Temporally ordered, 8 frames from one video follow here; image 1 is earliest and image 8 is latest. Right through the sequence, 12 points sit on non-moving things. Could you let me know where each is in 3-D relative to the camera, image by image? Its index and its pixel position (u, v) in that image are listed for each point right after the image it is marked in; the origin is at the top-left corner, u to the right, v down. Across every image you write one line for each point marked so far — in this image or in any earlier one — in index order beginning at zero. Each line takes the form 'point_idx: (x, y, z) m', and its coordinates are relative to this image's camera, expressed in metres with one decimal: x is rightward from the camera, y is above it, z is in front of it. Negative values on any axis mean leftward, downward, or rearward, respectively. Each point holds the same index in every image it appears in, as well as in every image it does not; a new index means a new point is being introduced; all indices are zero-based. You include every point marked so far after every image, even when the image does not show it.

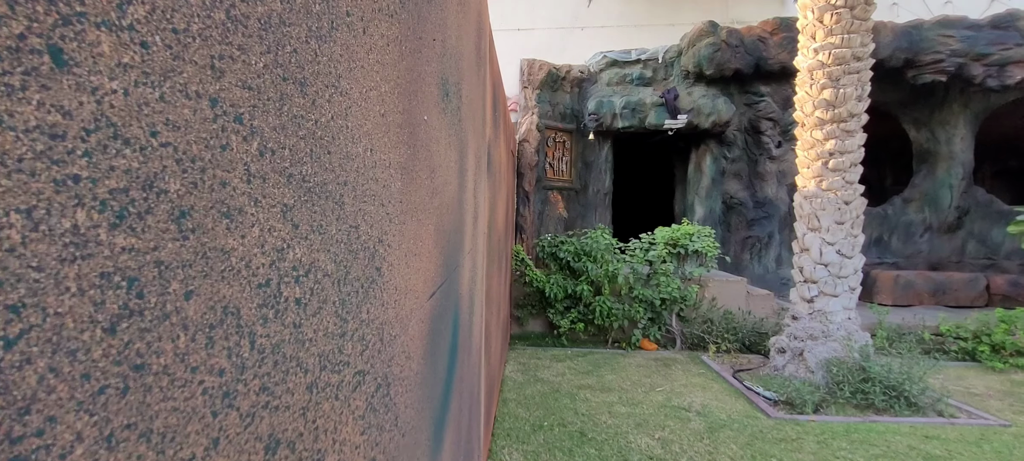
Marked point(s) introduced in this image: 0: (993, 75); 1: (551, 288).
0: (+6.1, +2.0, +6.7) m
1: (+0.4, -0.6, +5.7) m
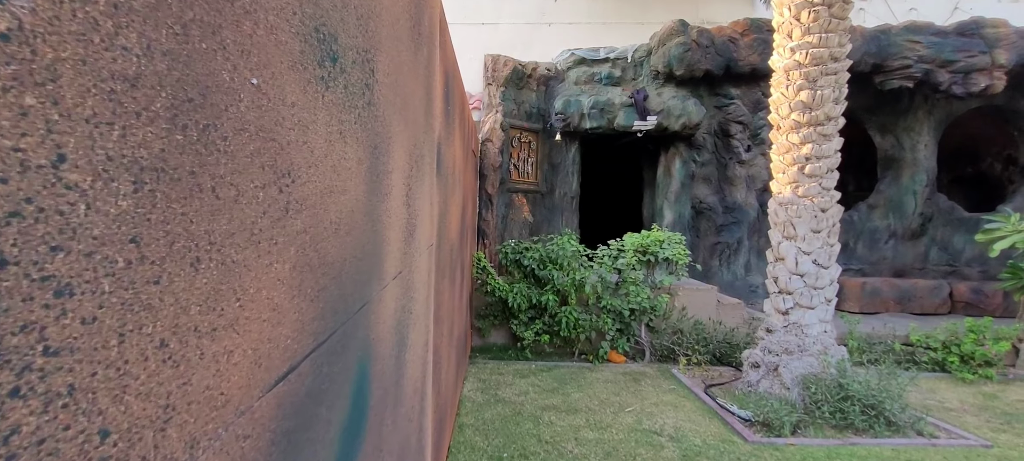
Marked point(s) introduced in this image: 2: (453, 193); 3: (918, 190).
0: (+5.7, +1.9, +6.7) m
1: (0.0, -0.7, +5.4) m
2: (-0.4, +0.2, +3.2) m
3: (+5.8, +0.6, +7.5) m
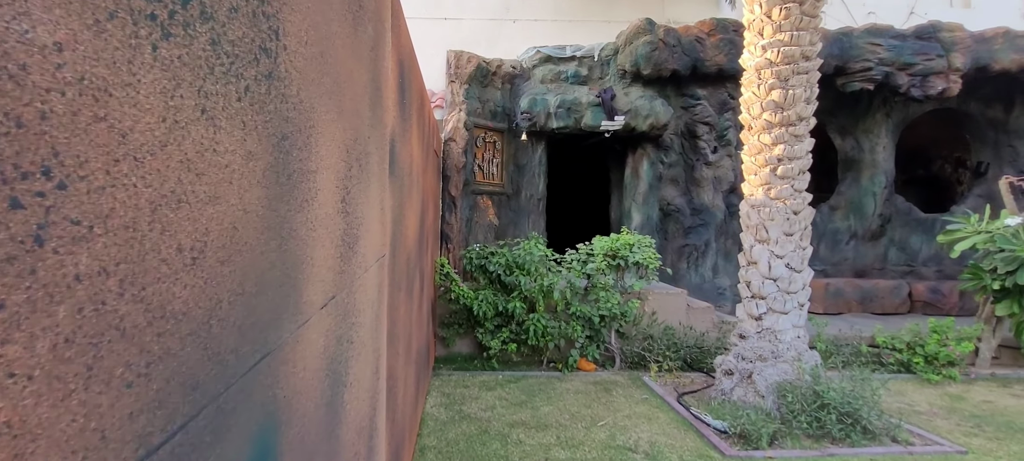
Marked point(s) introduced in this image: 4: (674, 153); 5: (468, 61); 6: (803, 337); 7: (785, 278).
0: (+5.2, +1.9, +6.8) m
1: (-0.3, -0.7, +5.1) m
2: (-0.6, +0.2, +2.9) m
3: (+5.3, +0.6, +7.7) m
4: (+2.1, +1.0, +7.0) m
5: (-0.5, +2.0, +6.4) m
6: (+2.3, -0.8, +4.2) m
7: (+2.1, -0.4, +4.1) m
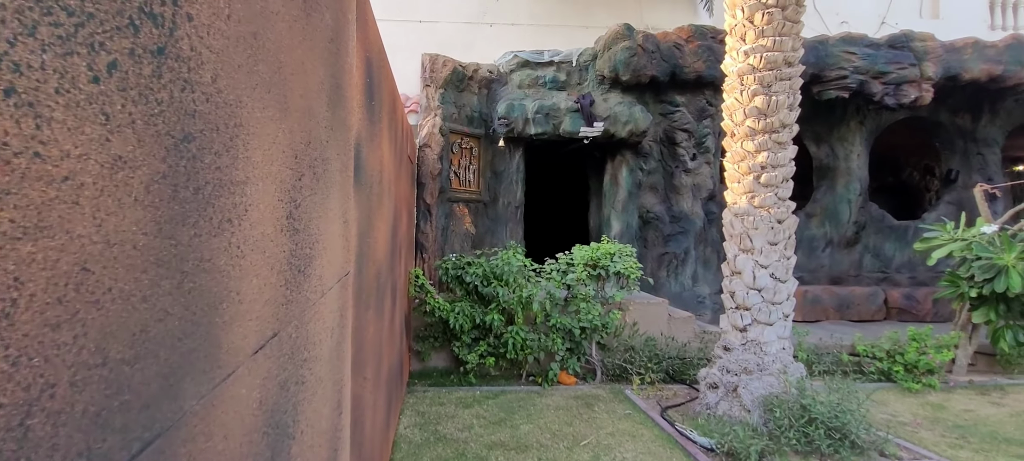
0: (+4.9, +1.8, +6.8) m
1: (-0.5, -0.8, +4.9) m
2: (-0.7, +0.1, +2.7) m
3: (+5.0, +0.5, +7.7) m
4: (+1.8, +0.9, +6.9) m
5: (-0.8, +1.9, +6.2) m
6: (+2.1, -0.9, +4.1) m
7: (+2.0, -0.4, +4.0) m
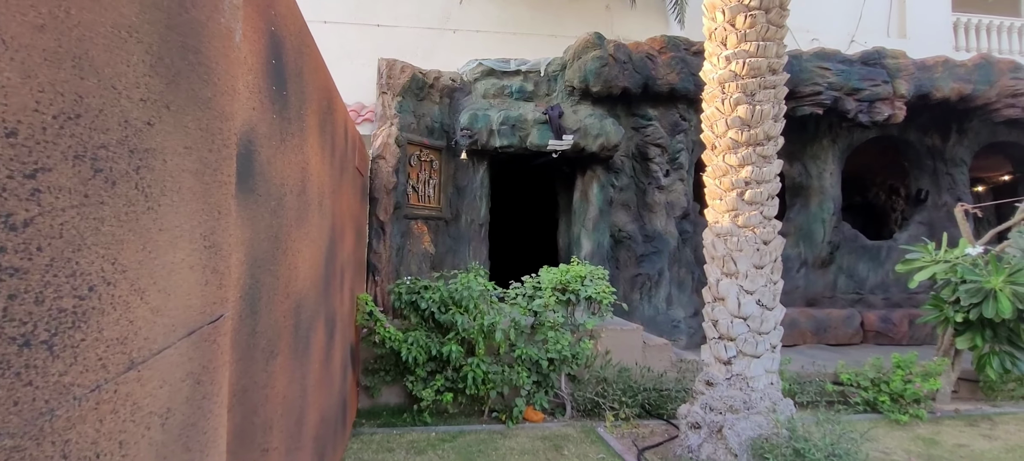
0: (+4.5, +1.5, +6.7) m
1: (-0.9, -1.0, +4.3) m
2: (-0.9, 0.0, +2.2) m
3: (+4.5, +0.2, +7.5) m
4: (+1.4, +0.7, +6.5) m
5: (-1.2, +1.7, +5.7) m
6: (+1.9, -1.1, +3.7) m
7: (+1.7, -0.6, +3.6) m
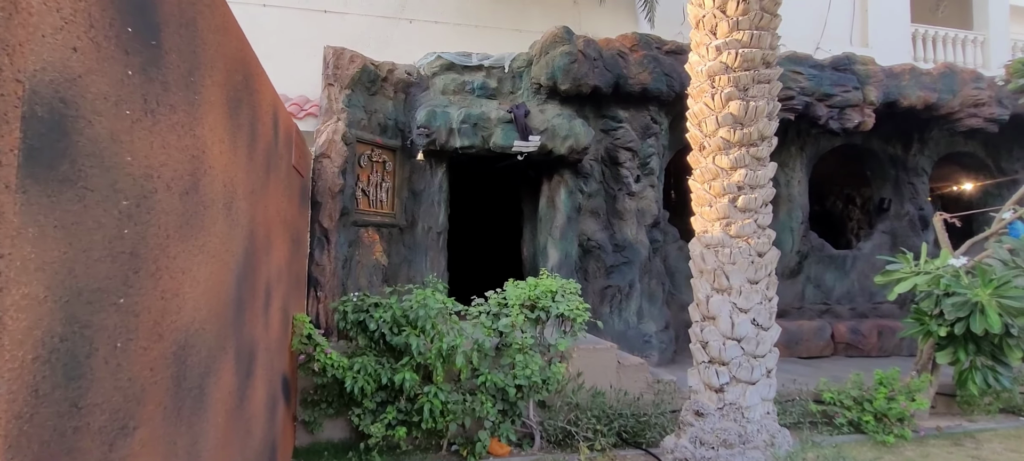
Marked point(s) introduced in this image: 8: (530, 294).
0: (+4.0, +1.4, +6.5) m
1: (-1.1, -1.1, +3.7) m
2: (-1.0, 0.0, +1.6) m
3: (+4.0, +0.1, +7.3) m
4: (+1.0, +0.6, +6.1) m
5: (-1.6, +1.6, +5.1) m
6: (+1.6, -1.1, +3.3) m
7: (+1.5, -0.7, +3.2) m
8: (+0.1, -0.5, +4.1) m
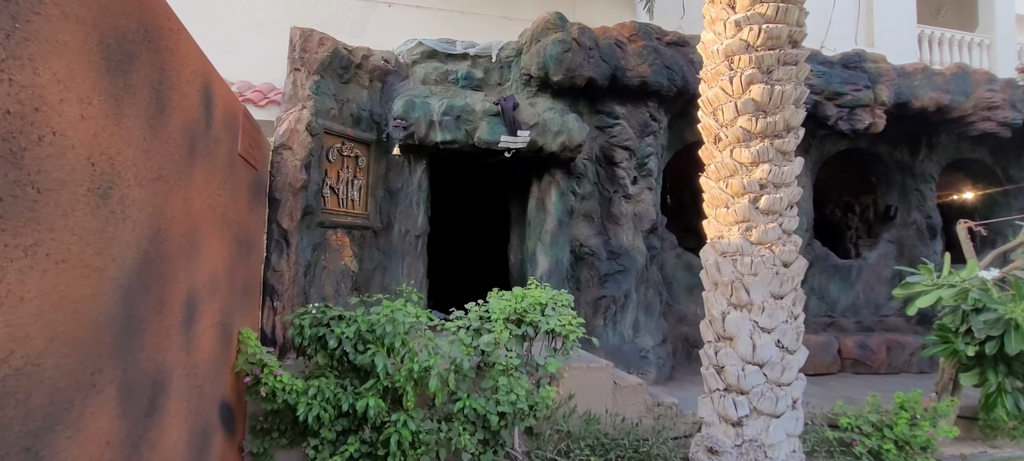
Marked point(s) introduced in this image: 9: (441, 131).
0: (+3.9, +1.3, +6.1) m
1: (-1.2, -1.1, +3.2) m
2: (-1.0, 0.0, +1.1) m
3: (+3.8, -0.1, +6.9) m
4: (+0.8, +0.5, +5.7) m
5: (-1.7, +1.6, +4.6) m
6: (+1.5, -1.2, +2.8) m
7: (+1.4, -0.7, +2.7) m
8: (0.0, -0.5, +3.6) m
9: (-0.6, +0.9, +4.8) m
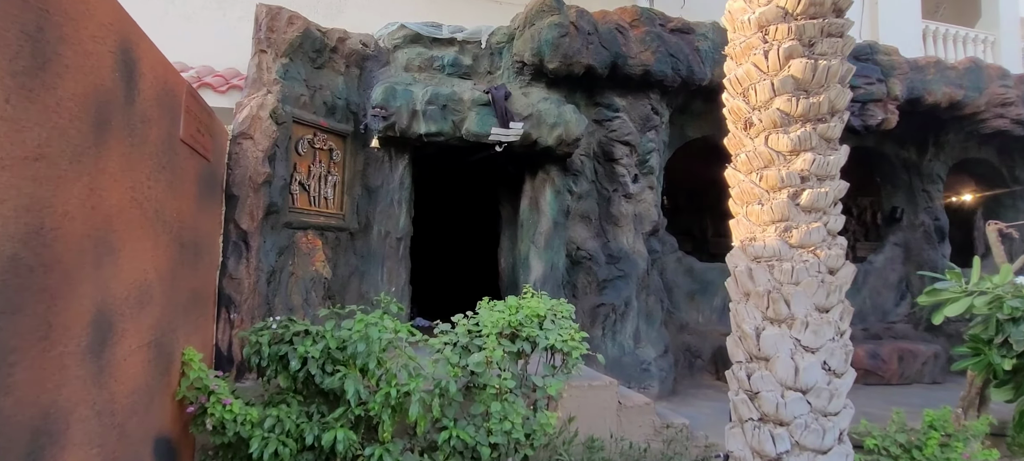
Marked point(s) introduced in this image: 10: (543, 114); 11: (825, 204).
0: (+3.8, +1.3, +5.8) m
1: (-1.3, -1.1, +2.7) m
2: (-1.0, 0.0, +0.6) m
3: (+3.7, -0.1, +6.6) m
4: (+0.7, +0.5, +5.2) m
5: (-1.7, +1.6, +4.1) m
6: (+1.5, -1.2, +2.4) m
7: (+1.3, -0.7, +2.3) m
8: (0.0, -0.5, +3.1) m
9: (-0.7, +0.9, +4.3) m
10: (+0.3, +1.0, +4.6) m
11: (+1.4, +0.1, +2.4) m
